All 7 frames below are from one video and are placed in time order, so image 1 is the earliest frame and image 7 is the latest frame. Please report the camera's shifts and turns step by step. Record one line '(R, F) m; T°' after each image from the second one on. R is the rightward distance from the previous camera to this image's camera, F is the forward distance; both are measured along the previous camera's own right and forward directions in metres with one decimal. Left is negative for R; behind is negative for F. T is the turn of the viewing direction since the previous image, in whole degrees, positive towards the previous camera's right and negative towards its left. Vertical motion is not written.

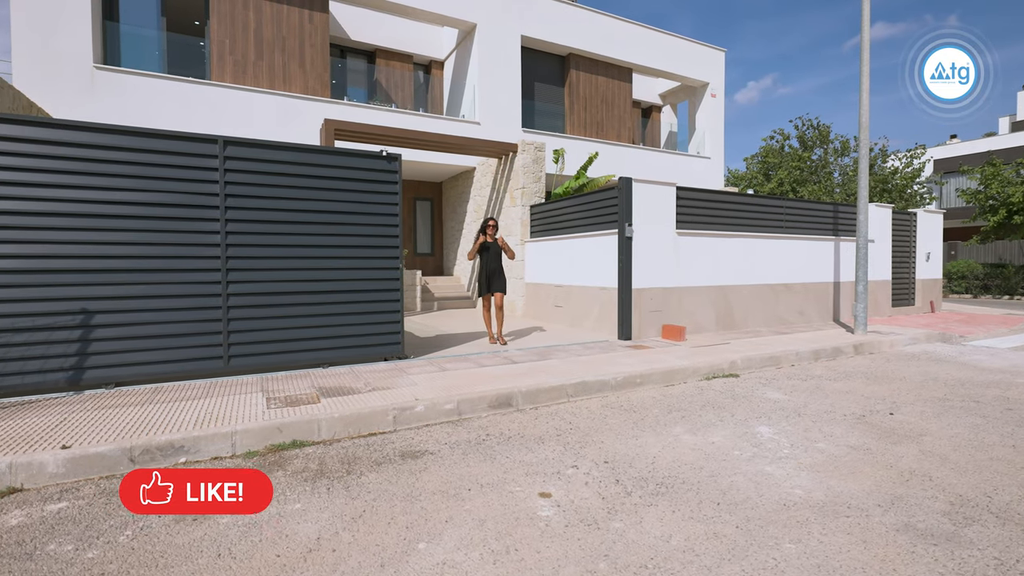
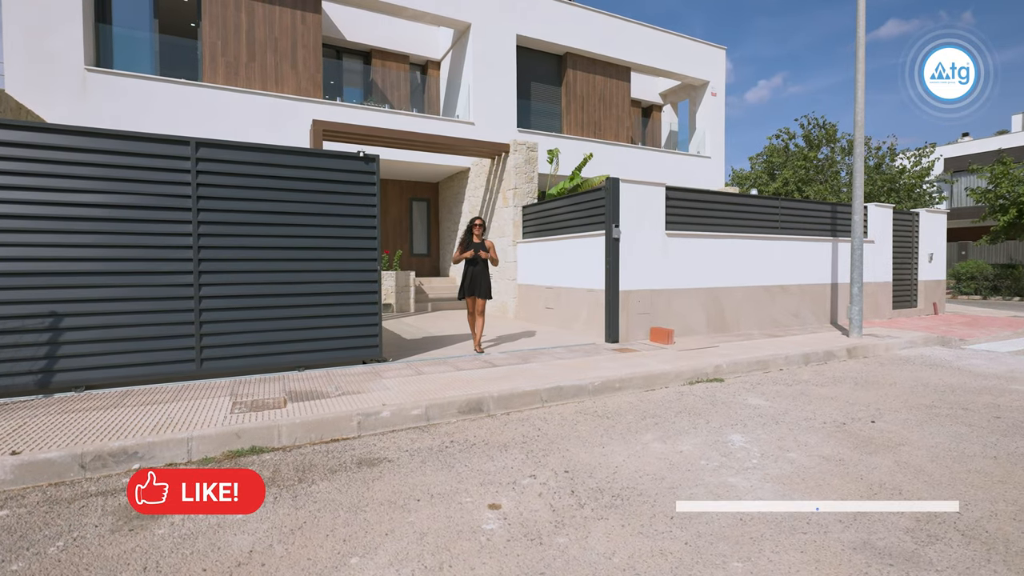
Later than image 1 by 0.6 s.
(+0.4, +0.1) m; -1°
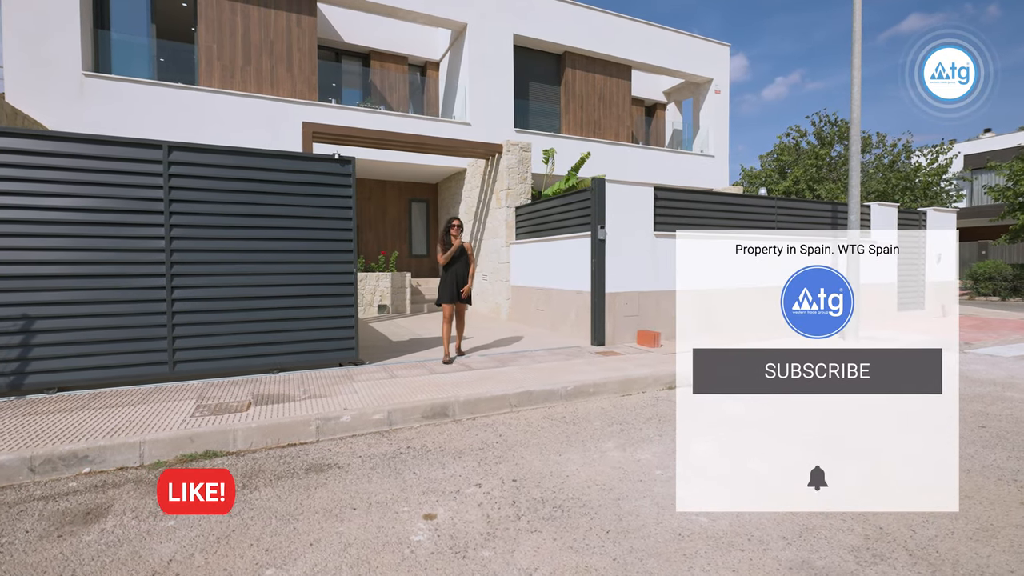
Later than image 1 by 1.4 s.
(+0.5, +0.1) m; -2°
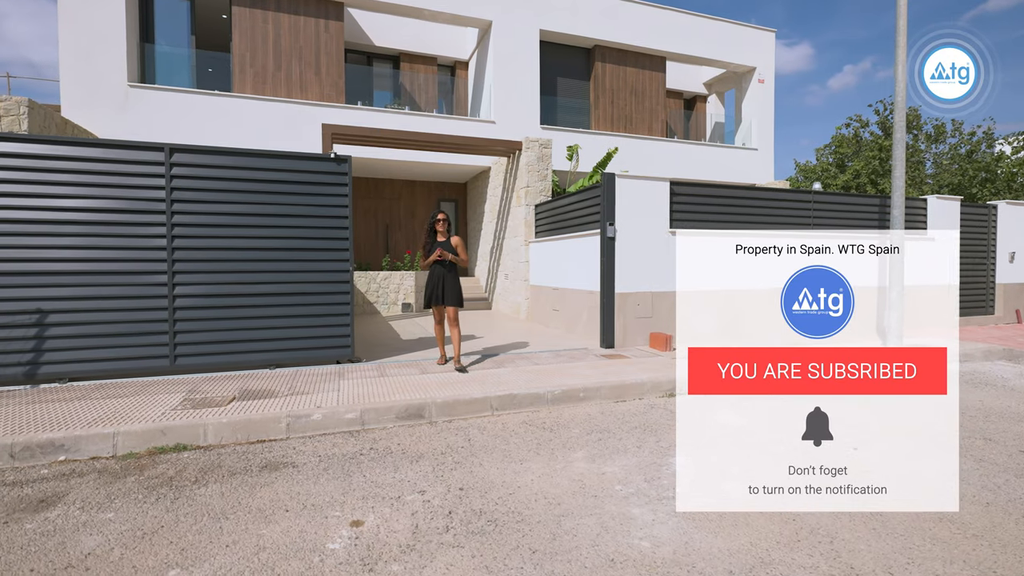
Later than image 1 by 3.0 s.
(+0.7, +0.2) m; -6°
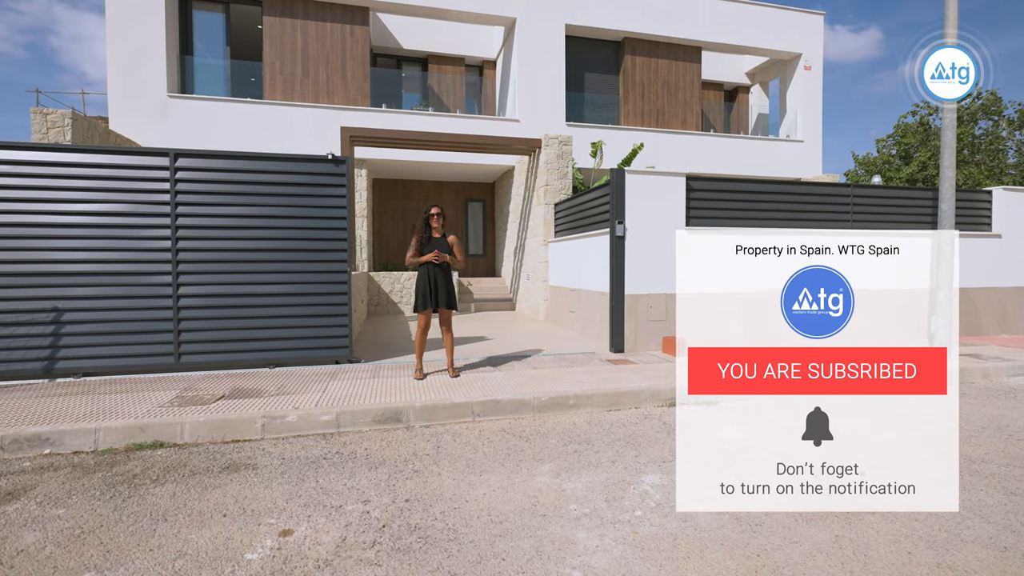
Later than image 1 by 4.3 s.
(+0.7, +0.2) m; -6°
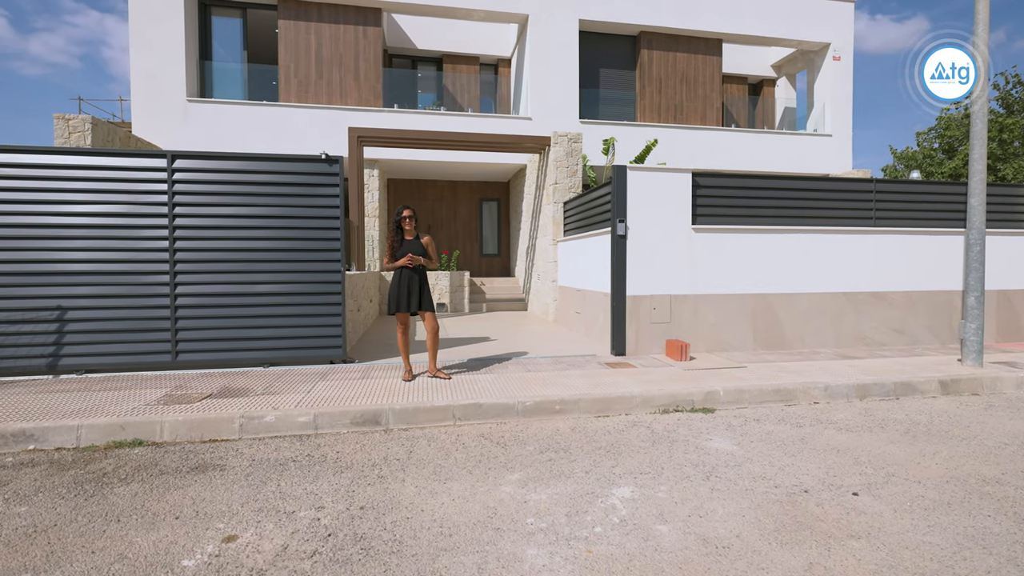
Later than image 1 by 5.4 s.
(+0.5, +0.2) m; -4°
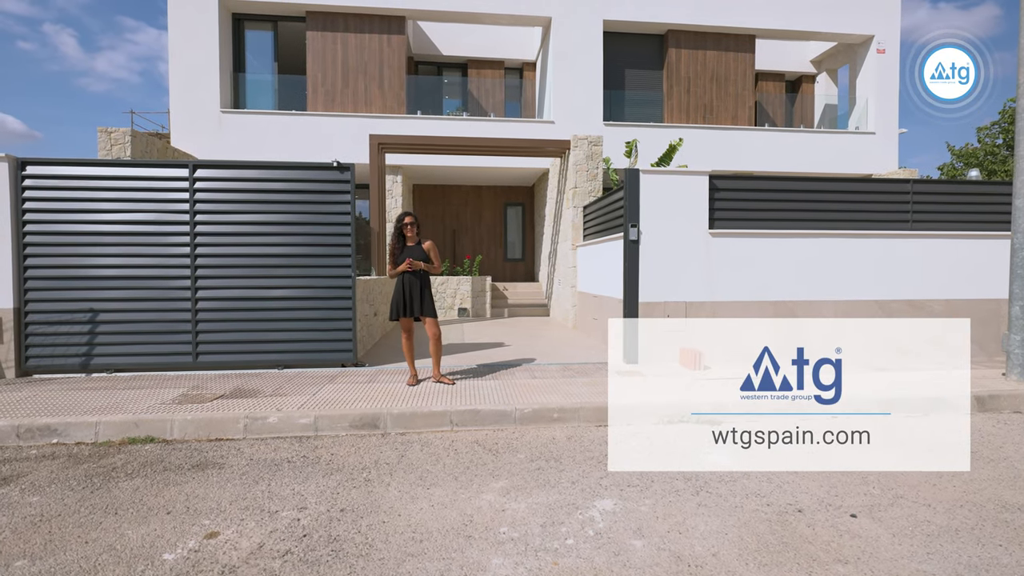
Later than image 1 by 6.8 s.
(+0.4, 0.0) m; -4°
